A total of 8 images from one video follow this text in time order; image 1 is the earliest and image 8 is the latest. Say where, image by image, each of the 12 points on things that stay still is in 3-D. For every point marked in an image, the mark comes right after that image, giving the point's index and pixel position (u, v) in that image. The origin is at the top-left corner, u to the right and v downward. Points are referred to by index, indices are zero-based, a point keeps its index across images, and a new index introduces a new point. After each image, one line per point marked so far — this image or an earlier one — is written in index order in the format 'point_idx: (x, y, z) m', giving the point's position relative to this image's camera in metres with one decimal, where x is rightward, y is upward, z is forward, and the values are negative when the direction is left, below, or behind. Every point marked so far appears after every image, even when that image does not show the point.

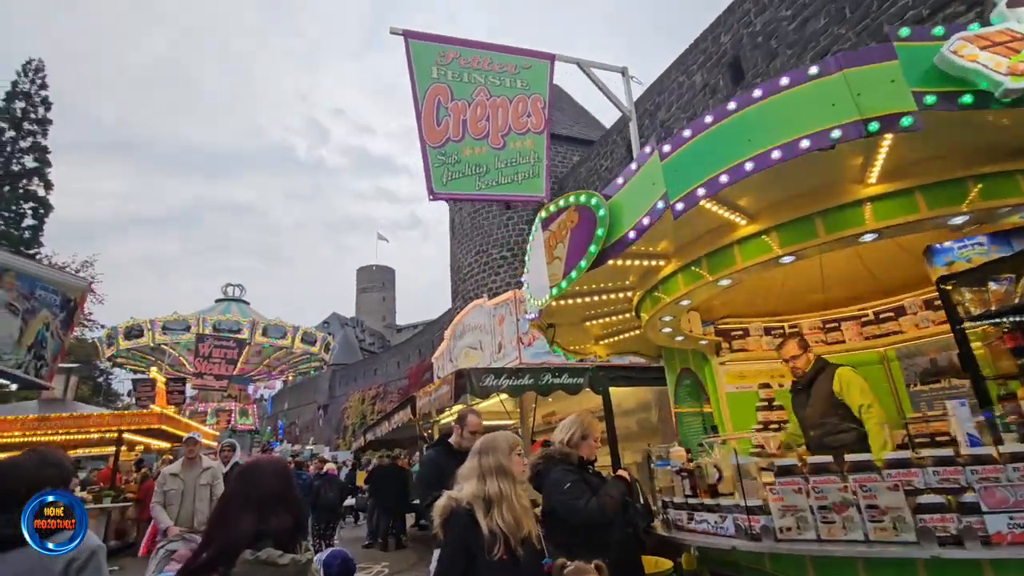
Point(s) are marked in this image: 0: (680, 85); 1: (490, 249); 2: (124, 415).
0: (+3.0, +3.7, +10.1) m
1: (-0.7, +1.4, +18.7) m
2: (-8.6, -2.8, +12.5) m
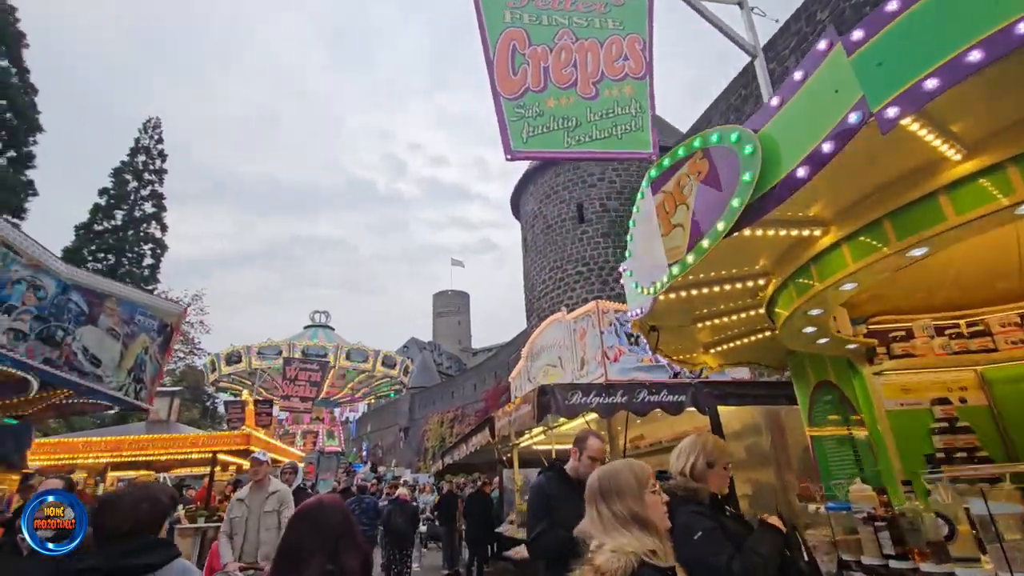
0: (+4.2, +3.5, +9.3) m
1: (+1.7, +0.9, +18.1) m
2: (-6.8, -3.4, +12.9) m
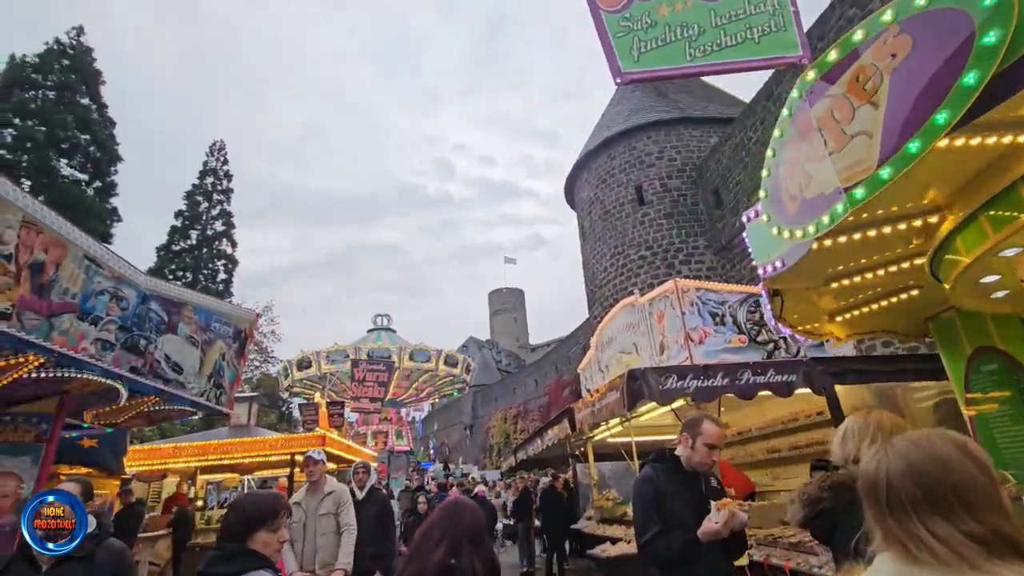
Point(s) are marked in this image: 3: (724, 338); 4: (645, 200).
0: (+5.1, +3.9, +8.5) m
1: (+3.6, +1.2, +17.6) m
2: (-5.2, -3.5, +13.2) m
3: (+2.6, -0.6, +6.9) m
4: (+4.2, +2.8, +17.5) m
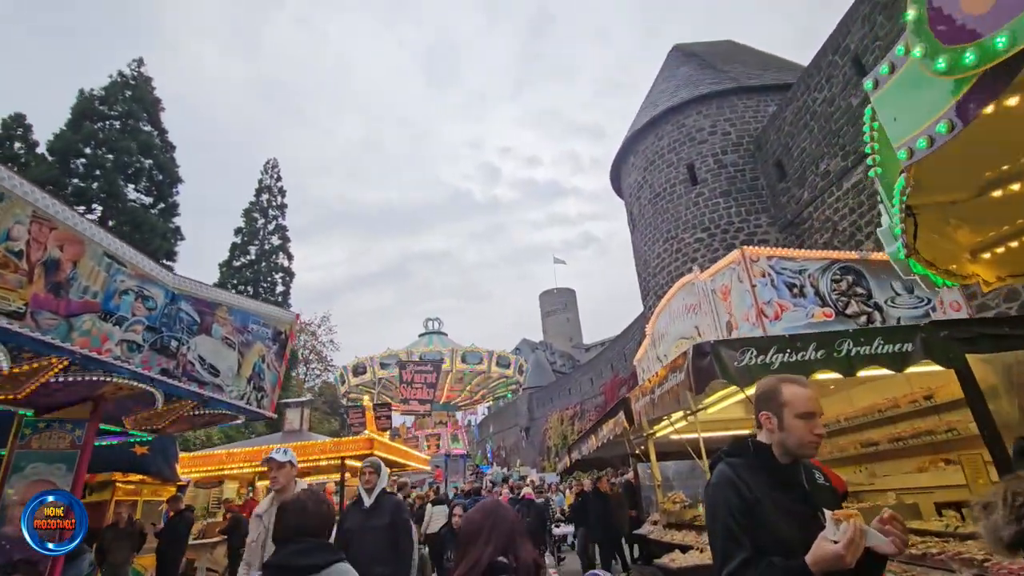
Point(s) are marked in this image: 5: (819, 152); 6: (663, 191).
0: (+5.5, +4.4, +7.4) m
1: (+5.0, +1.6, +16.5) m
2: (-3.9, -3.5, +13.0) m
3: (+3.1, -0.3, +6.0) m
4: (+5.4, +3.2, +16.4) m
5: (+7.0, +3.1, +13.0) m
6: (+4.6, +3.0, +17.3) m
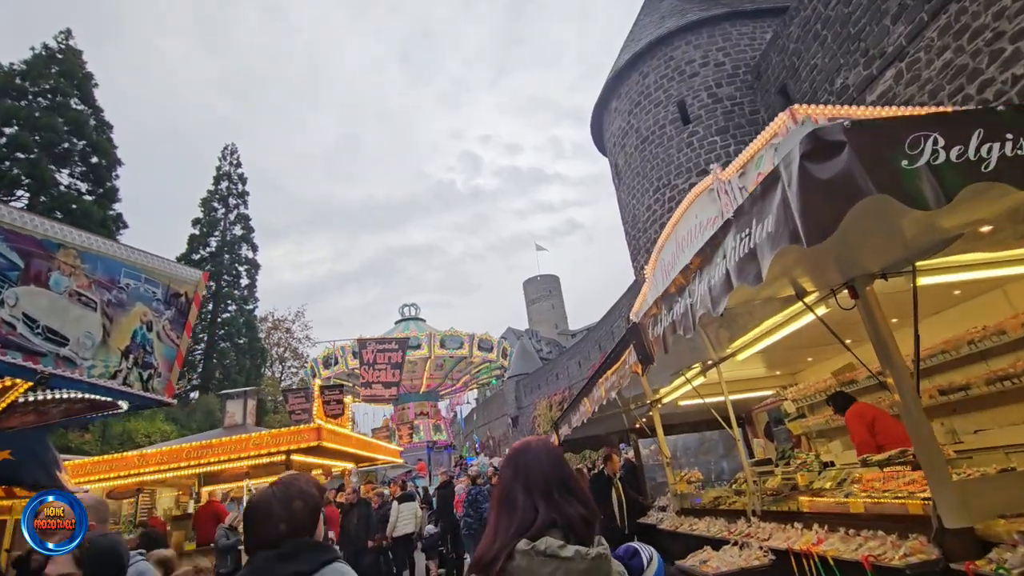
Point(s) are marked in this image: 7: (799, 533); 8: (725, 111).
0: (+4.8, +5.5, +5.4) m
1: (+4.2, +2.8, +14.6) m
2: (-4.4, -2.8, +10.8) m
3: (+2.7, +0.7, +4.0) m
4: (+4.6, +4.4, +14.4) m
5: (+6.3, +4.3, +11.0) m
6: (+3.7, +4.2, +15.3) m
7: (+2.5, -2.2, +5.0) m
8: (+5.2, +4.4, +14.0) m
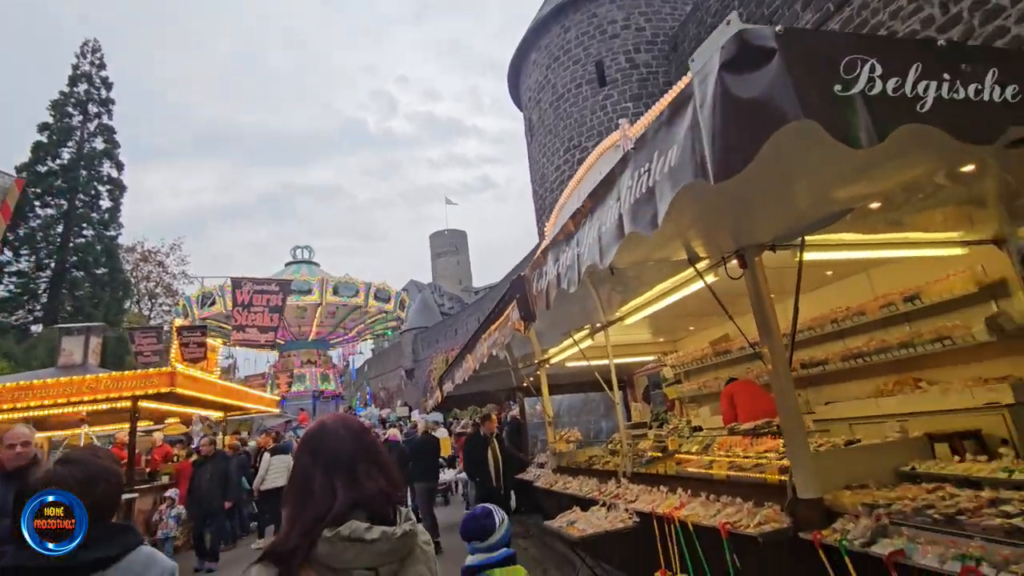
0: (+4.2, +5.6, +5.3) m
1: (+1.8, +3.7, +14.4) m
2: (-6.4, -1.5, +9.7) m
3: (+1.9, +0.9, +3.9) m
4: (+2.4, +5.3, +14.2) m
5: (+4.6, +4.8, +11.2) m
6: (+1.4, +5.2, +15.0) m
7: (+1.4, -1.9, +5.1) m
8: (+3.1, +5.2, +13.9) m
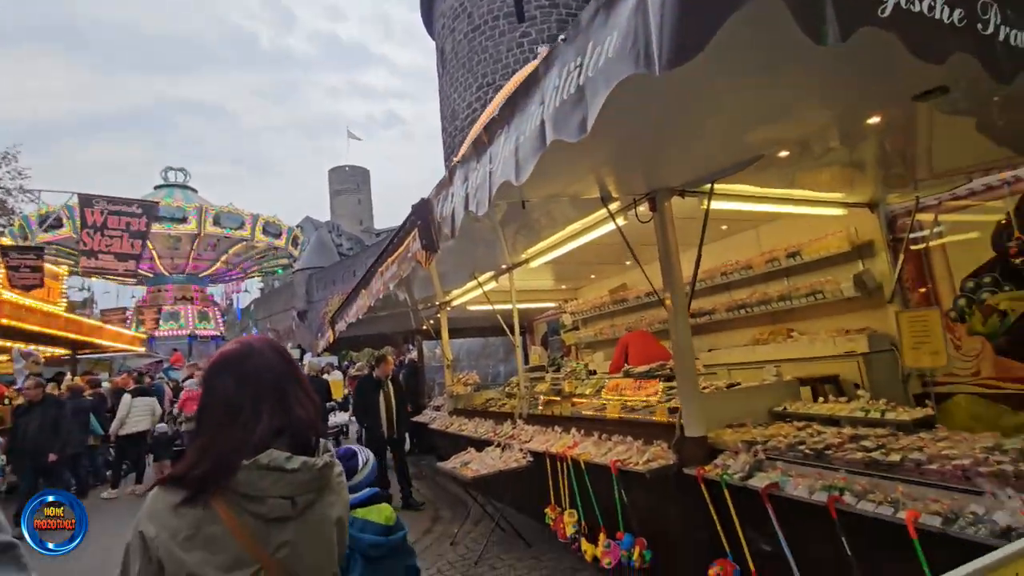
0: (+3.6, +6.0, +5.3) m
1: (-0.4, +5.1, +13.9) m
2: (-8.0, -0.2, +8.3) m
3: (+1.3, +1.2, +3.9) m
4: (+0.3, +6.6, +13.7) m
5: (+2.9, +5.7, +11.2) m
6: (-0.8, +6.6, +14.3) m
7: (+0.4, -1.4, +5.2) m
8: (+1.1, +6.4, +13.5) m
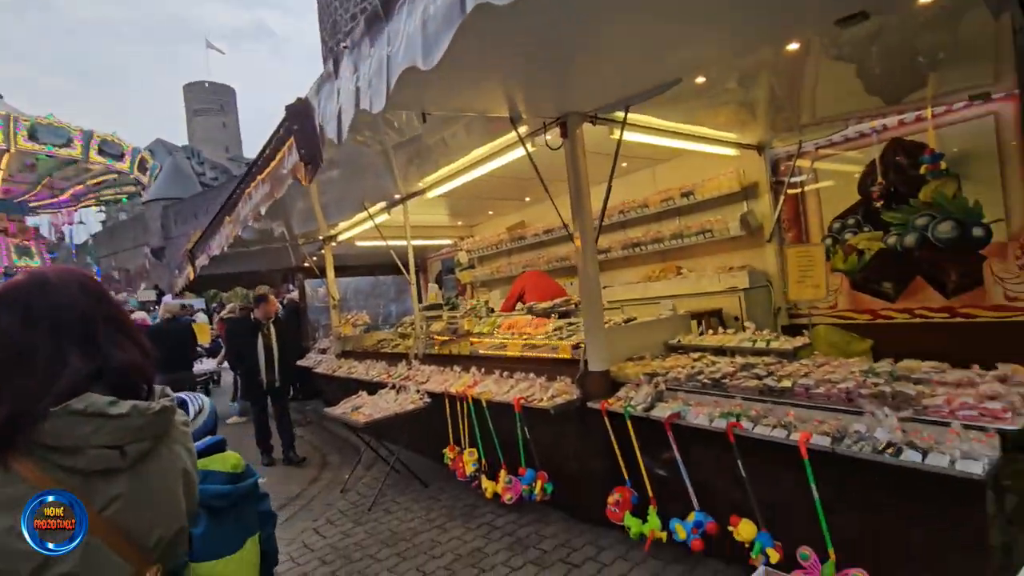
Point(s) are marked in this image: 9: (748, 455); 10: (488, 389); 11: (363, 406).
0: (+2.7, +6.5, +5.0) m
1: (-2.9, +6.5, +12.7) m
2: (-9.4, +0.6, +6.3) m
3: (+0.7, +1.7, +3.7) m
4: (-2.2, +8.0, +12.5) m
5: (+0.9, +6.9, +10.6) m
6: (-3.4, +8.1, +12.9) m
7: (-0.5, -0.8, +5.0) m
8: (-1.4, +7.8, +12.5) m
9: (+1.2, -0.9, +3.0) m
10: (-0.2, -0.8, +4.4) m
11: (-1.2, -1.0, +4.7) m
